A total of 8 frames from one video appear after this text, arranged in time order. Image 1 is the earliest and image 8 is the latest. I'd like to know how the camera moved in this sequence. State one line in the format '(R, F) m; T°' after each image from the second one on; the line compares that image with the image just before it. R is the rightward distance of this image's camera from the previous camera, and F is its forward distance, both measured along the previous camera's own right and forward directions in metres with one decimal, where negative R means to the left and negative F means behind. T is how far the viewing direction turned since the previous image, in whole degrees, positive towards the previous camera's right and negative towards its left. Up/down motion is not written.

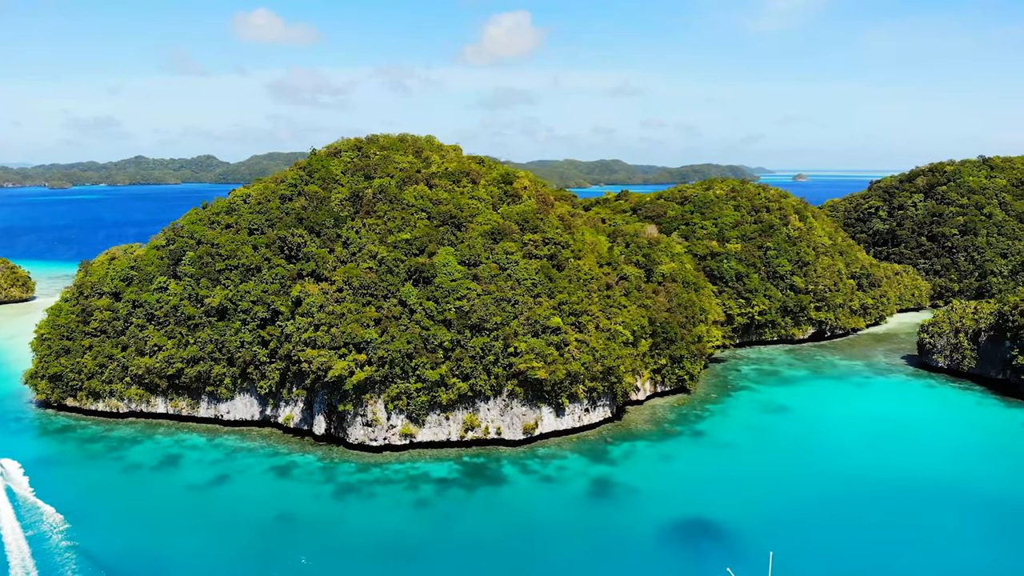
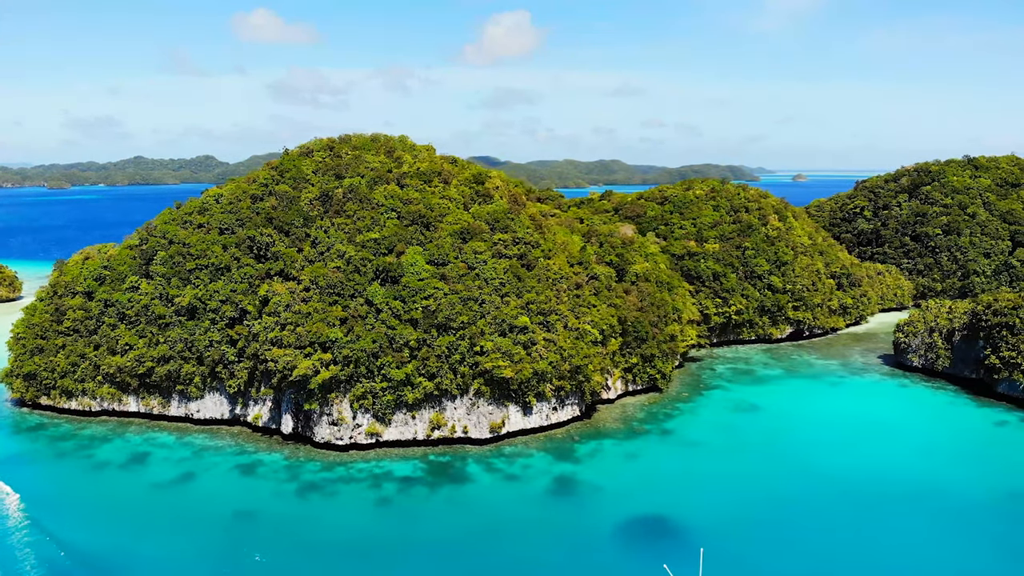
(+1.8, -0.1) m; 0°
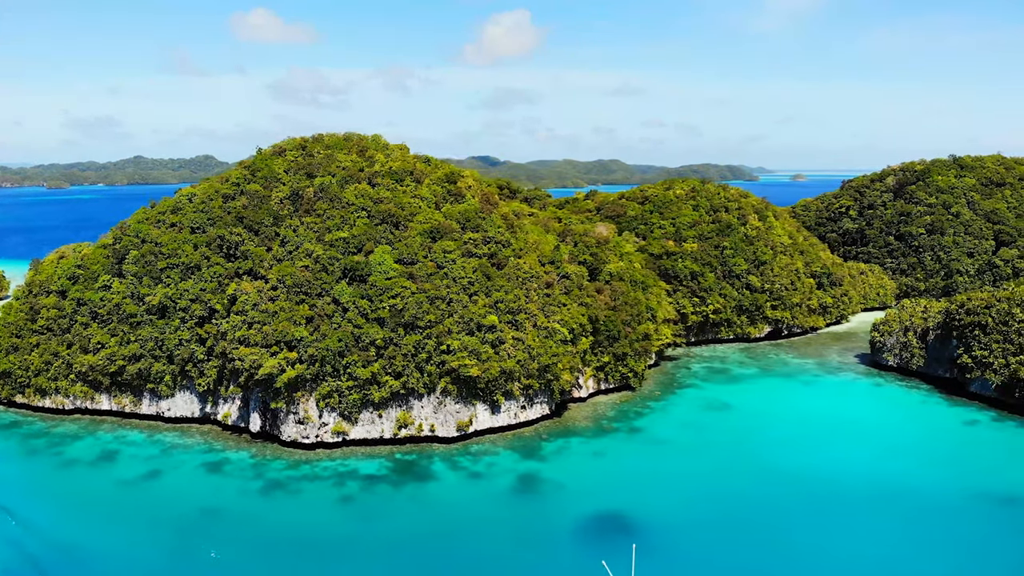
(+1.8, -0.1) m; 0°
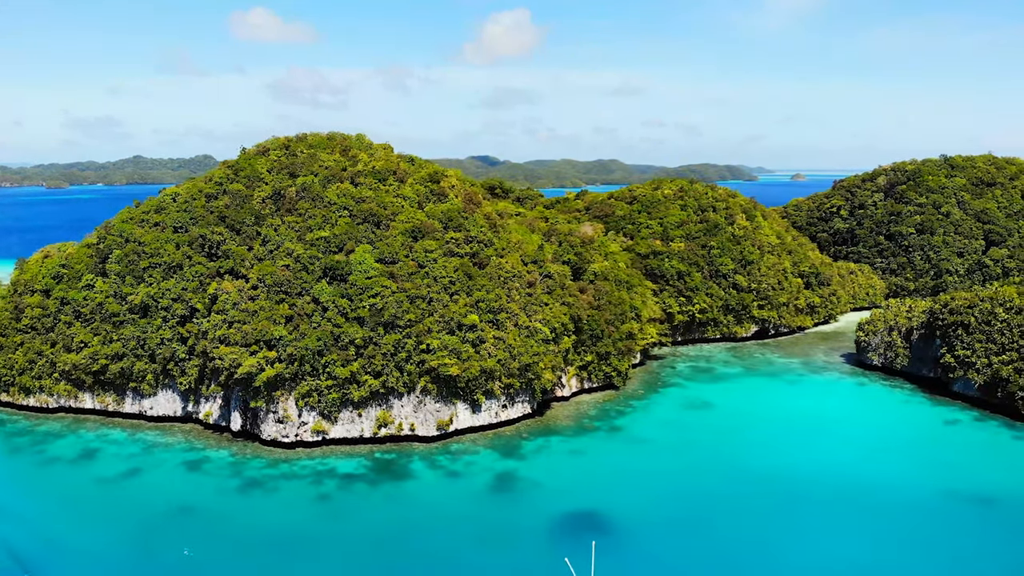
(+1.1, -0.1) m; 0°
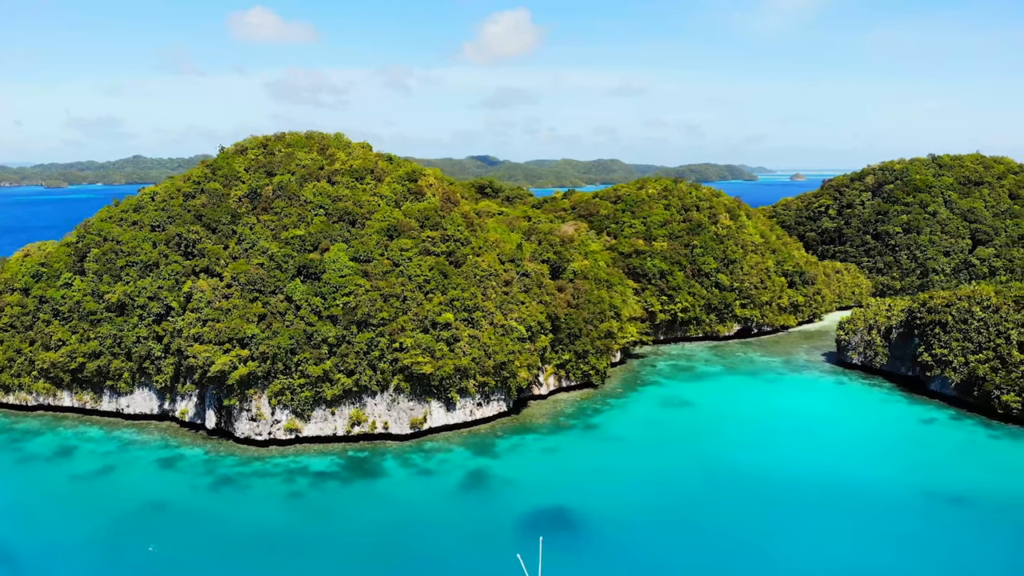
(+1.5, -0.1) m; 0°
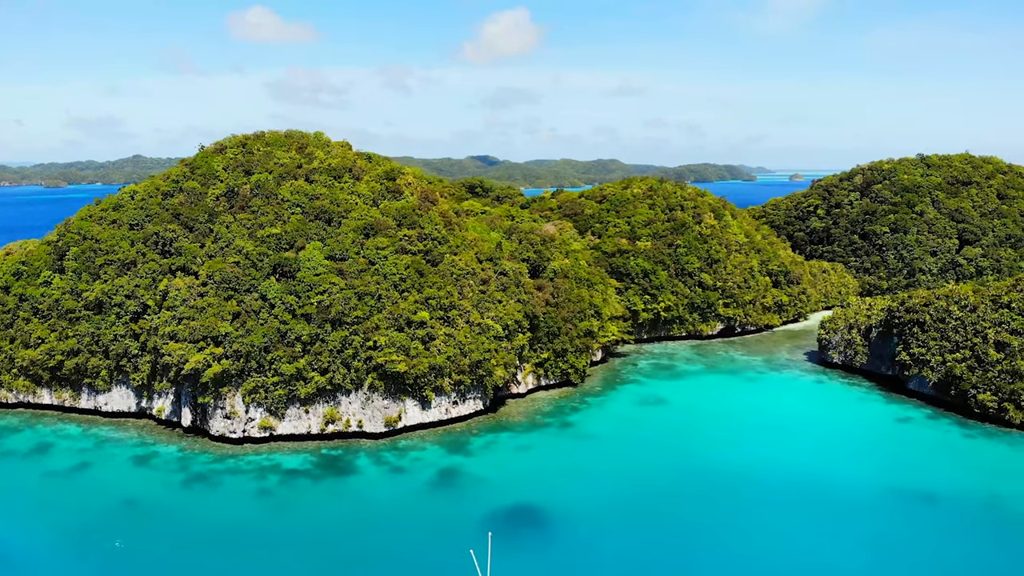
(+1.4, -0.1) m; 0°
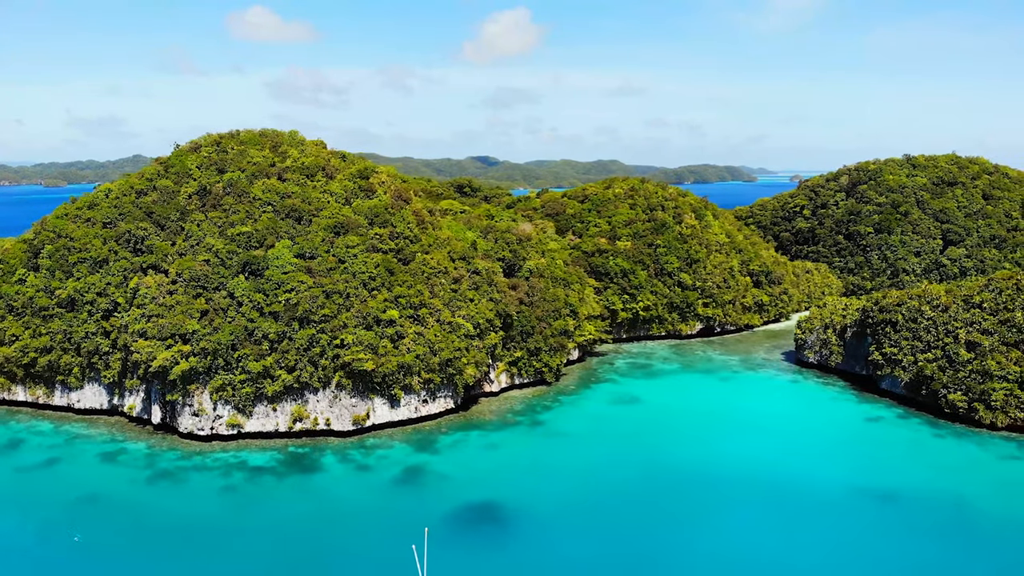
(+1.8, -0.1) m; 0°
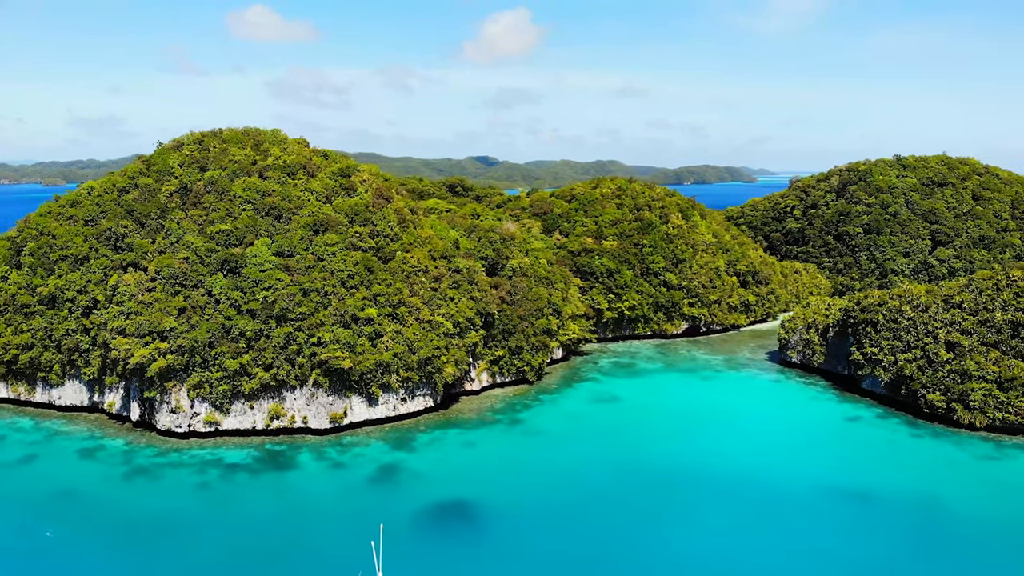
(+1.3, -0.1) m; 0°
